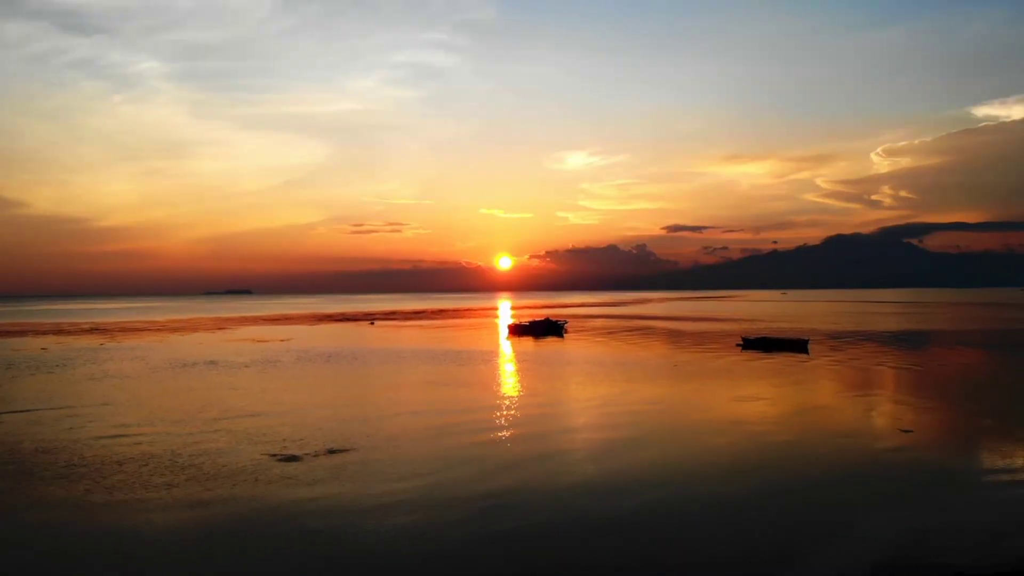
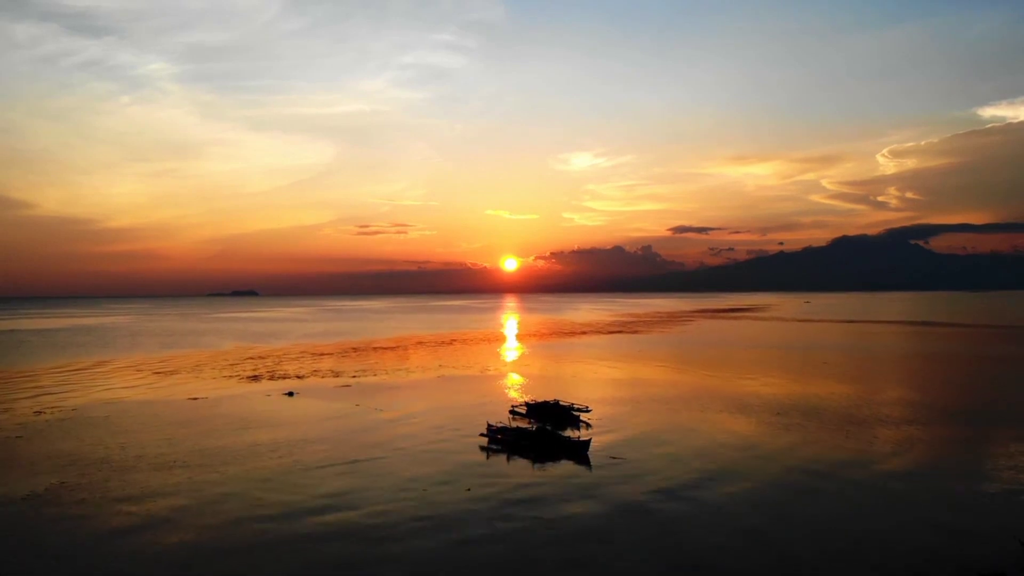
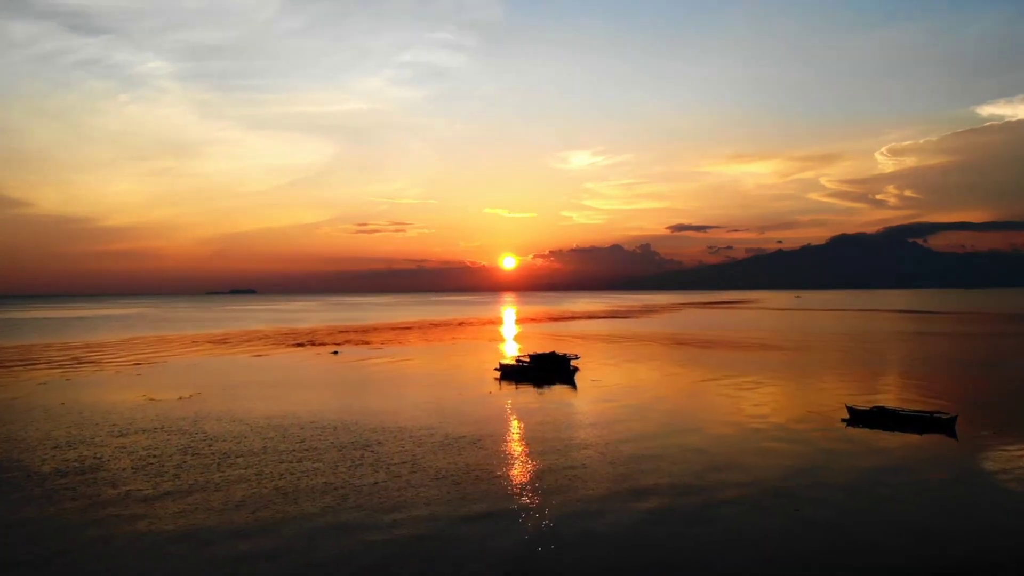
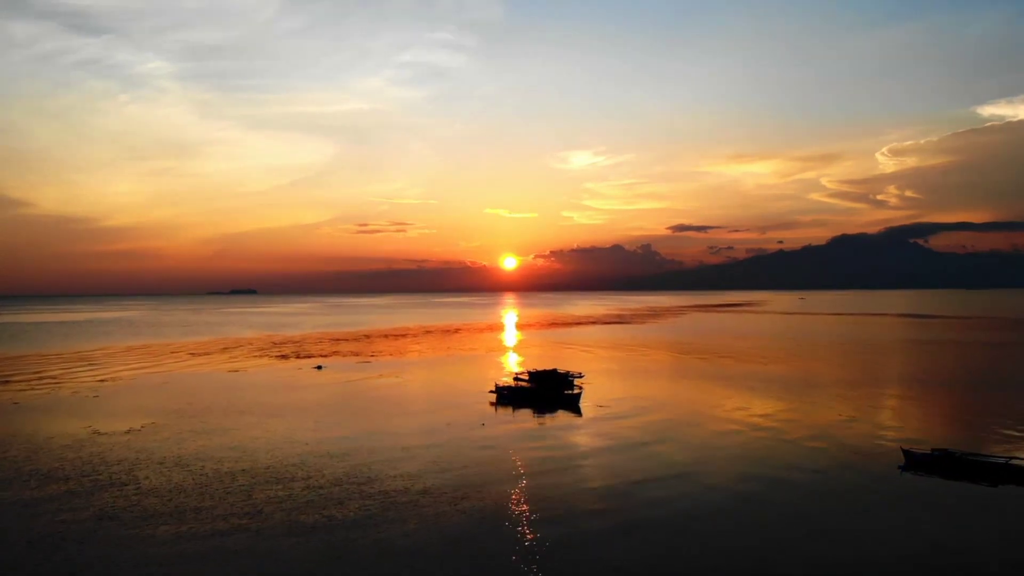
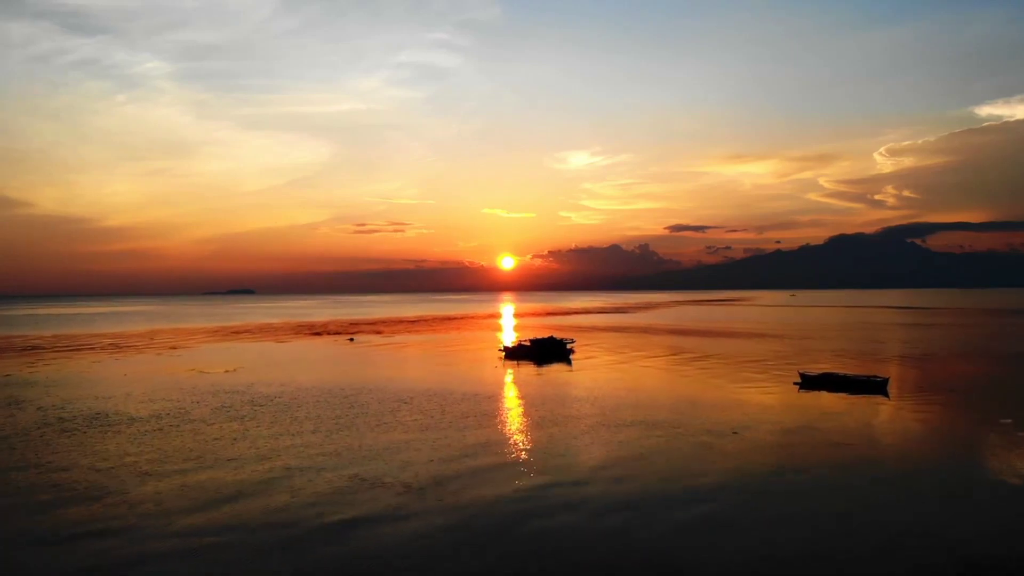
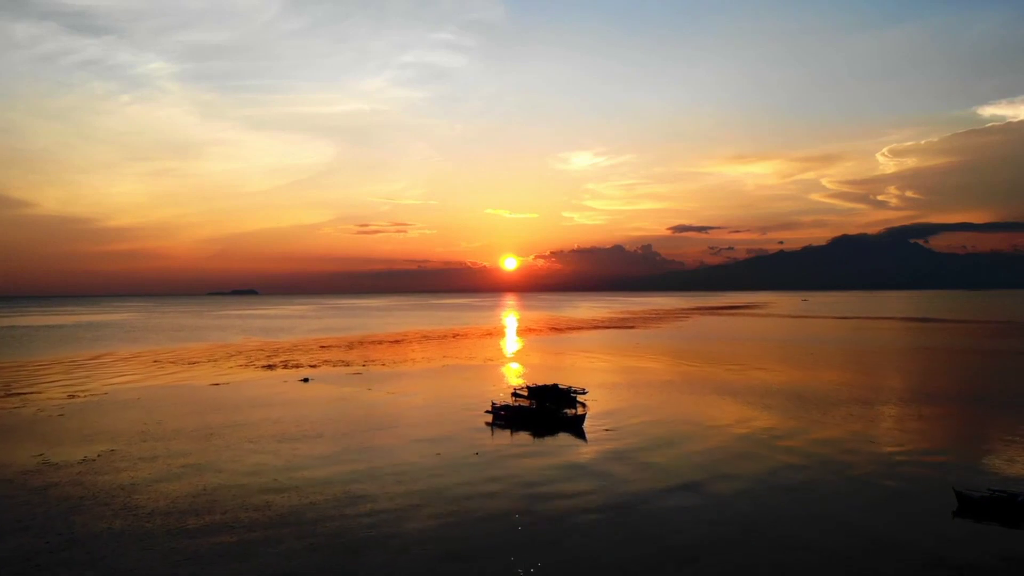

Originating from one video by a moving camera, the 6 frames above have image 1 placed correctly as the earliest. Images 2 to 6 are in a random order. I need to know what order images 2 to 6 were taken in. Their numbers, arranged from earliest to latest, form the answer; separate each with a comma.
5, 3, 4, 6, 2
